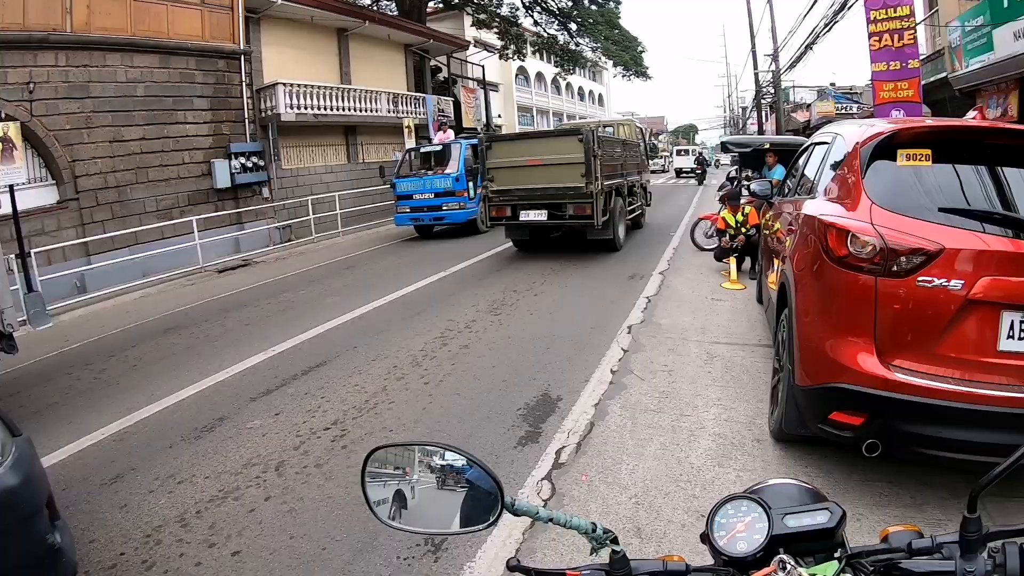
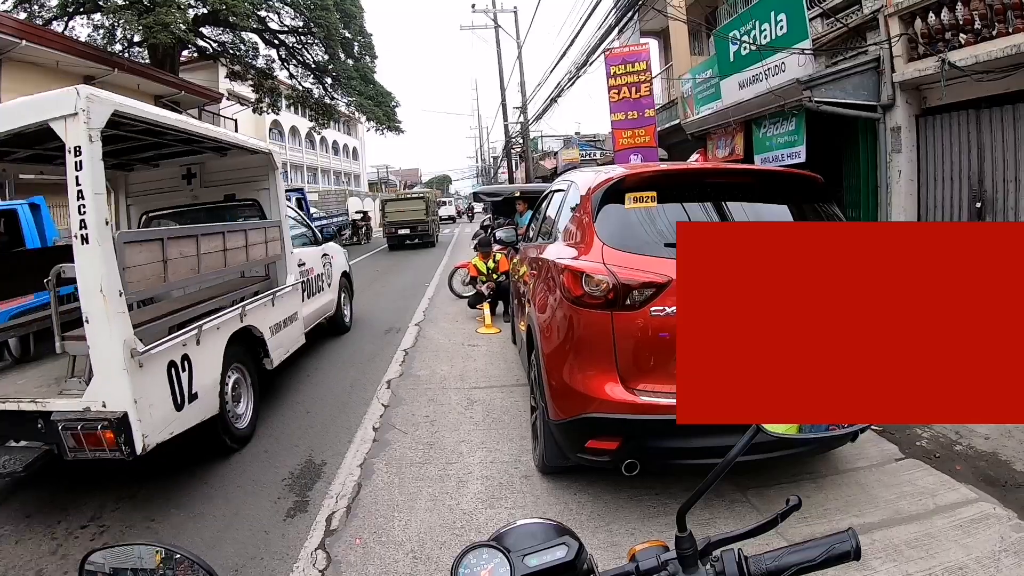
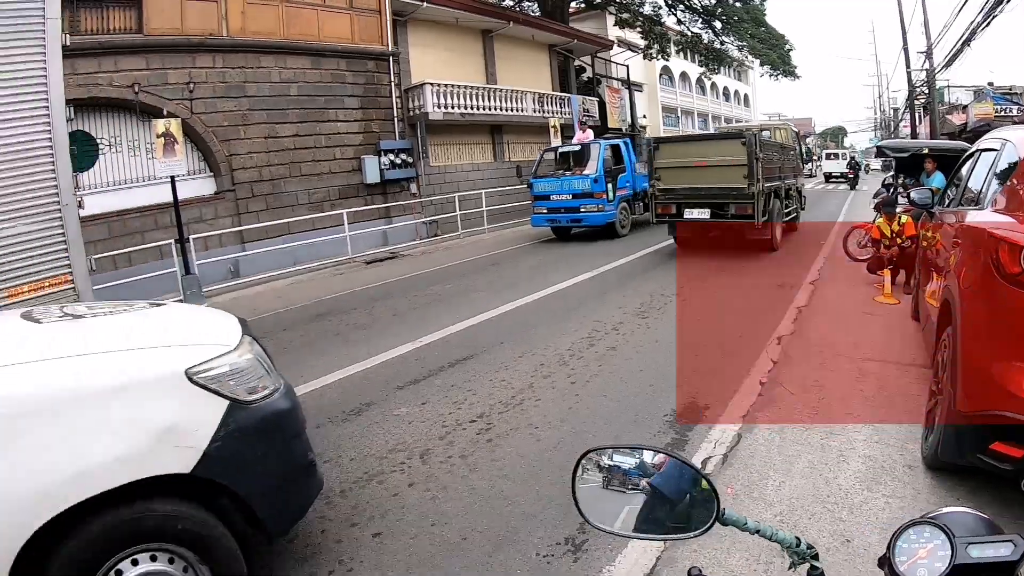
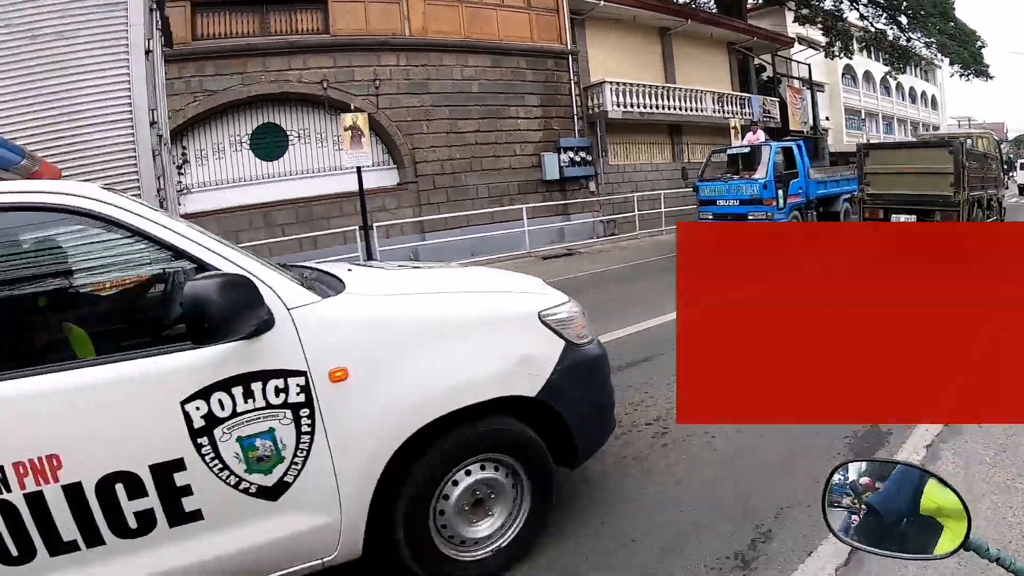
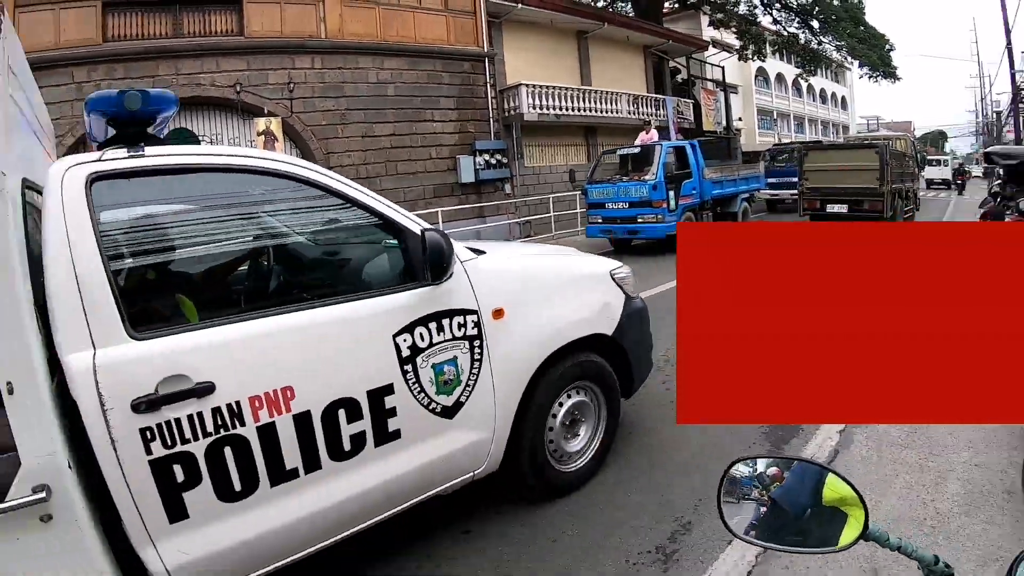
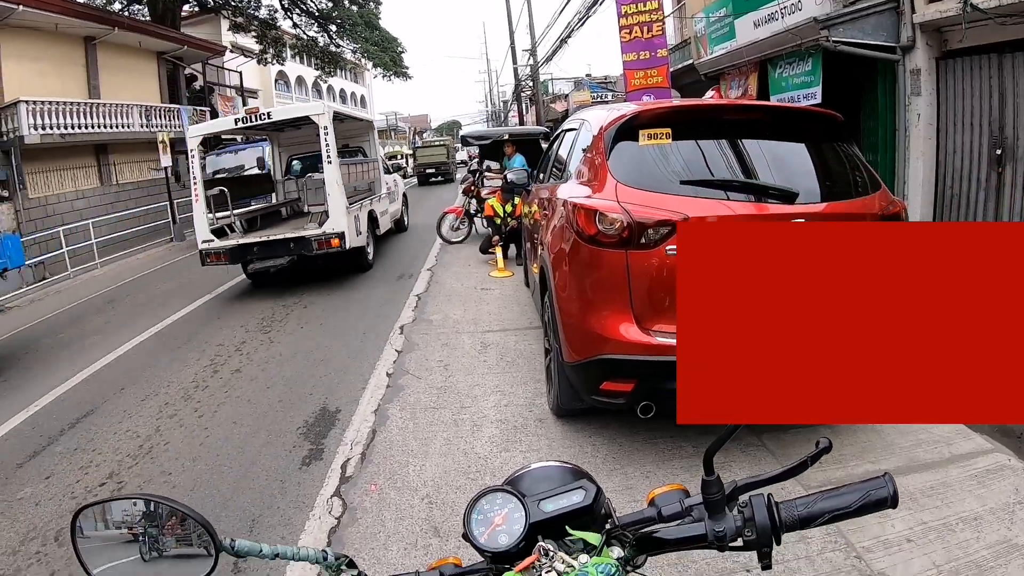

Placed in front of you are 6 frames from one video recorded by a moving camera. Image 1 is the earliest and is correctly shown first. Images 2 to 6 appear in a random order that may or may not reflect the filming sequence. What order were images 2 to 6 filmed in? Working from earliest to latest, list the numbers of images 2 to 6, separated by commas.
3, 4, 5, 2, 6
